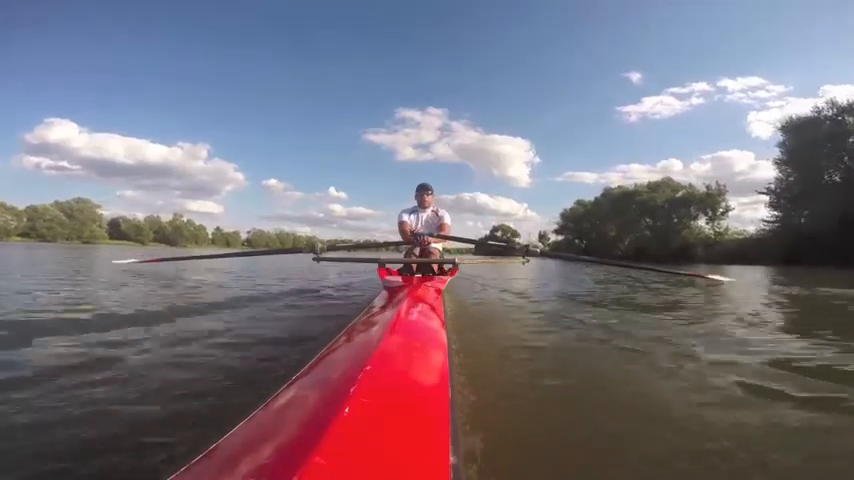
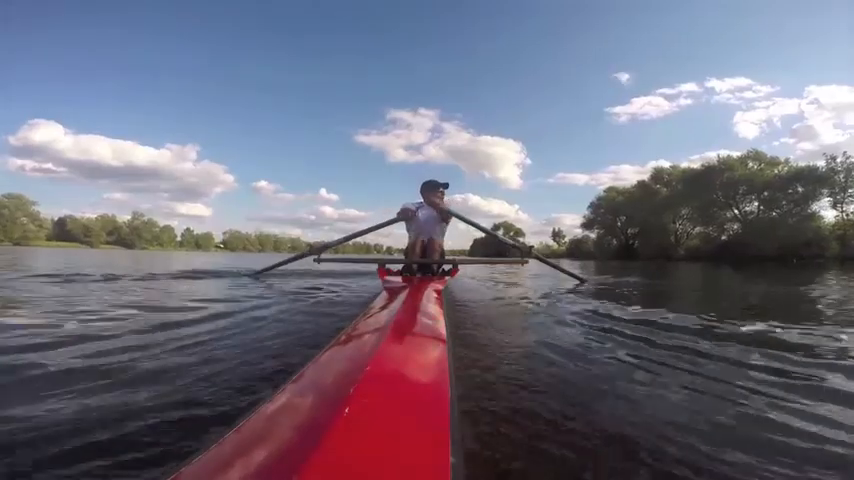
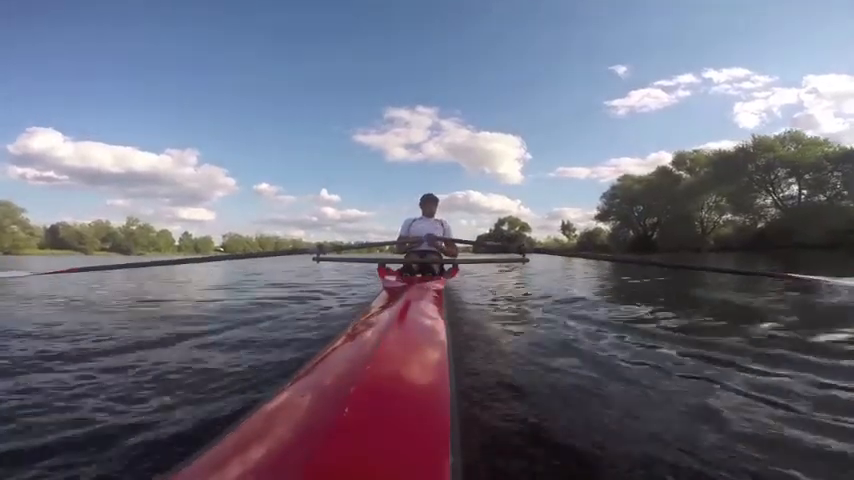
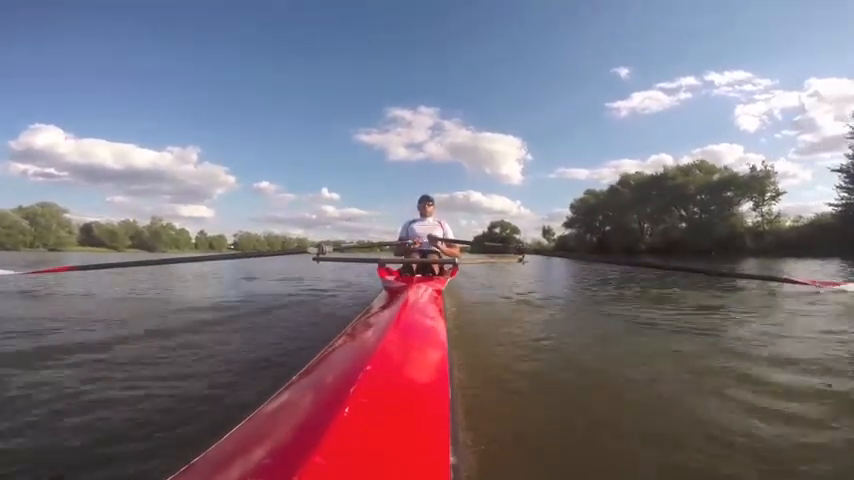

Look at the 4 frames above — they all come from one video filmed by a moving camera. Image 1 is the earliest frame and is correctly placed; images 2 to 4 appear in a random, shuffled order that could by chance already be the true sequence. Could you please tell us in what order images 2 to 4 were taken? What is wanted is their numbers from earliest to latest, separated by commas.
4, 2, 3
